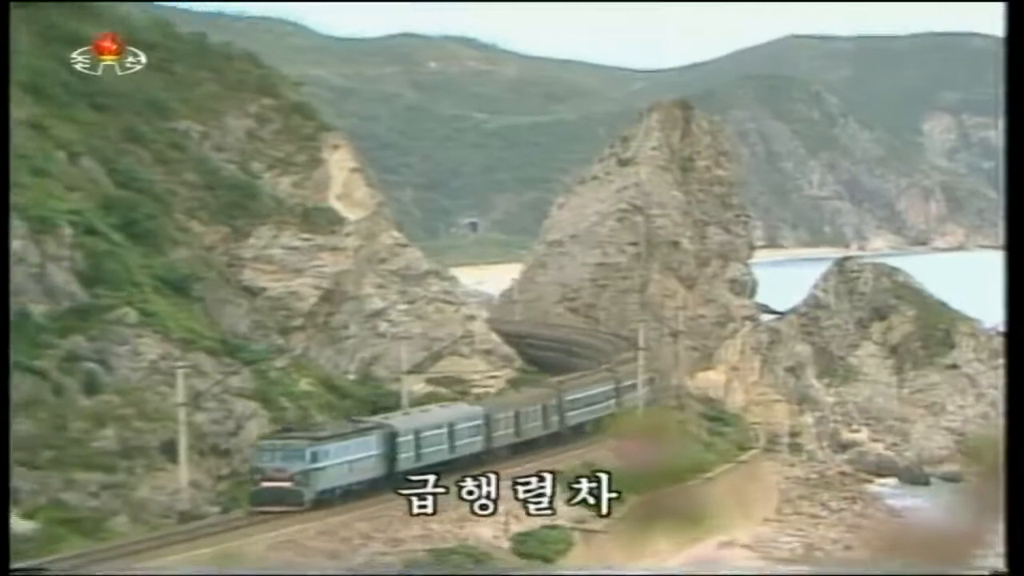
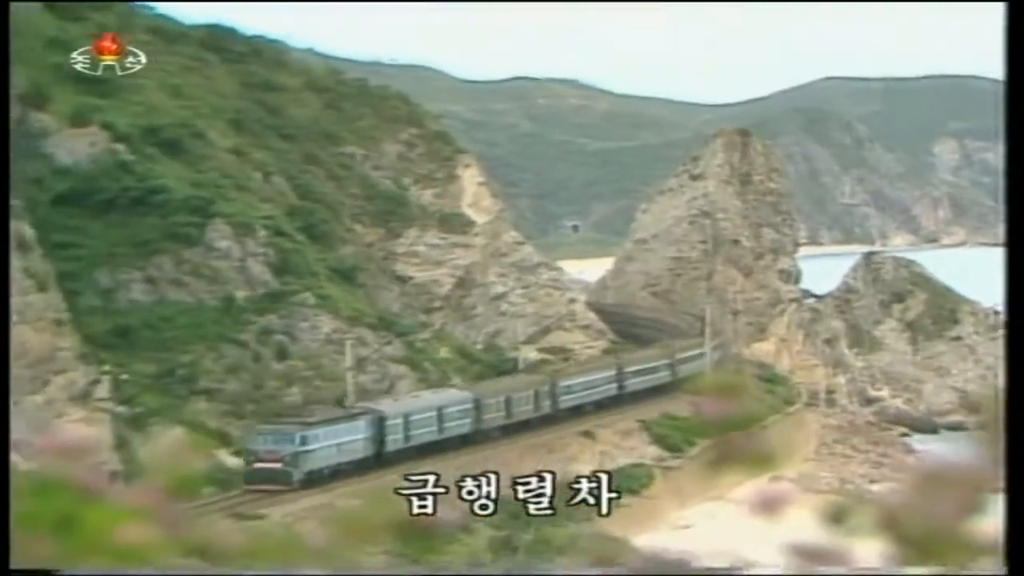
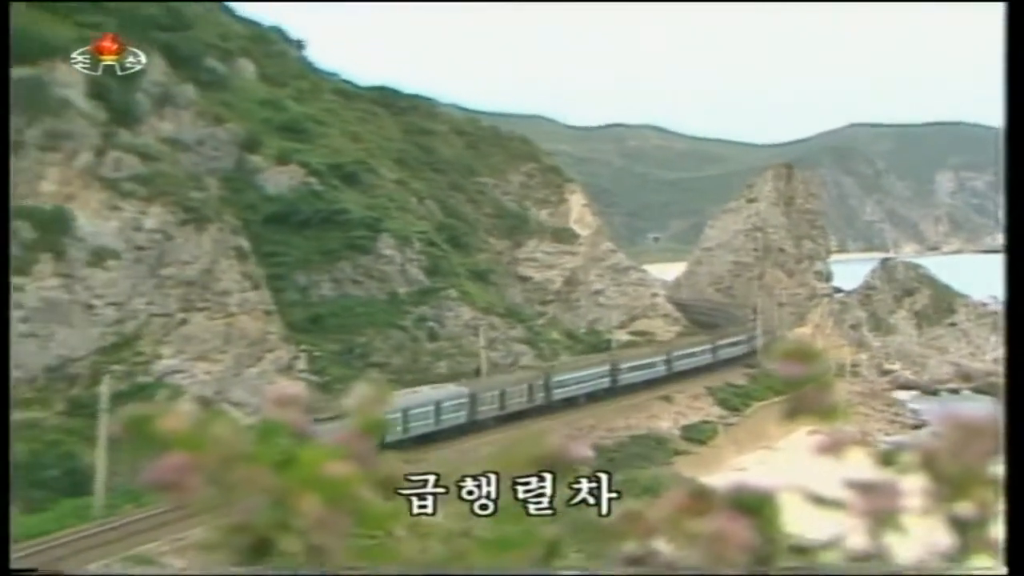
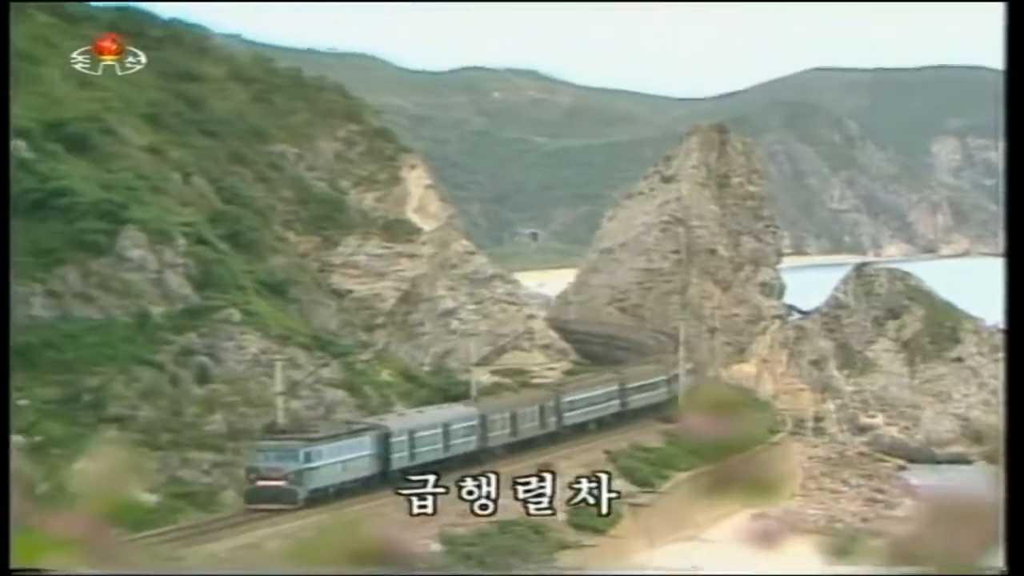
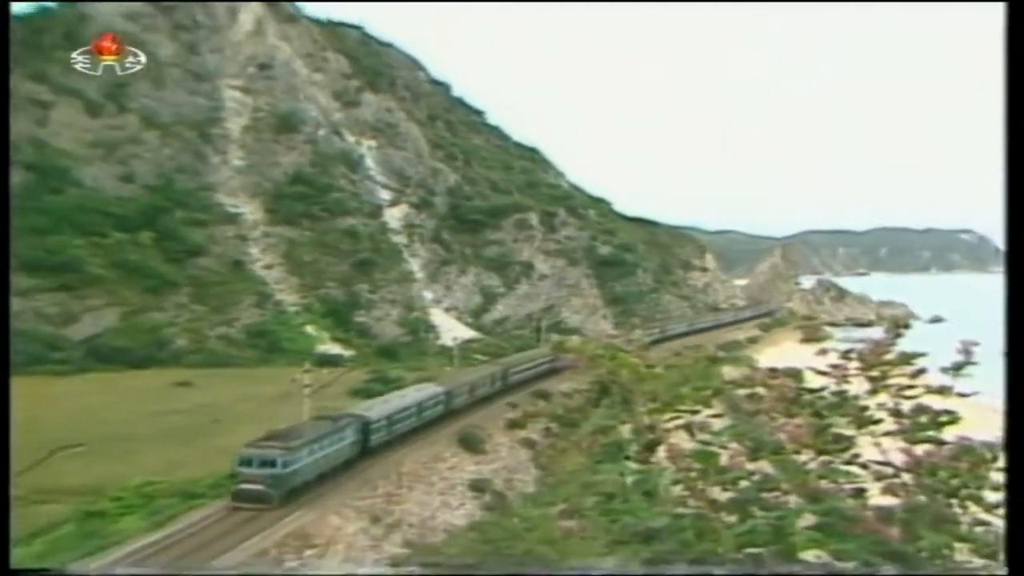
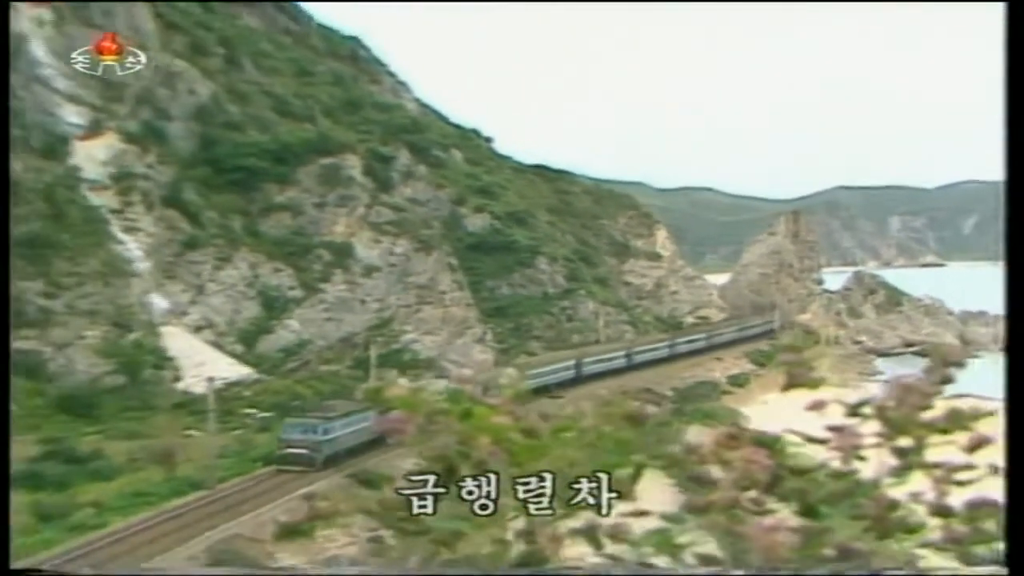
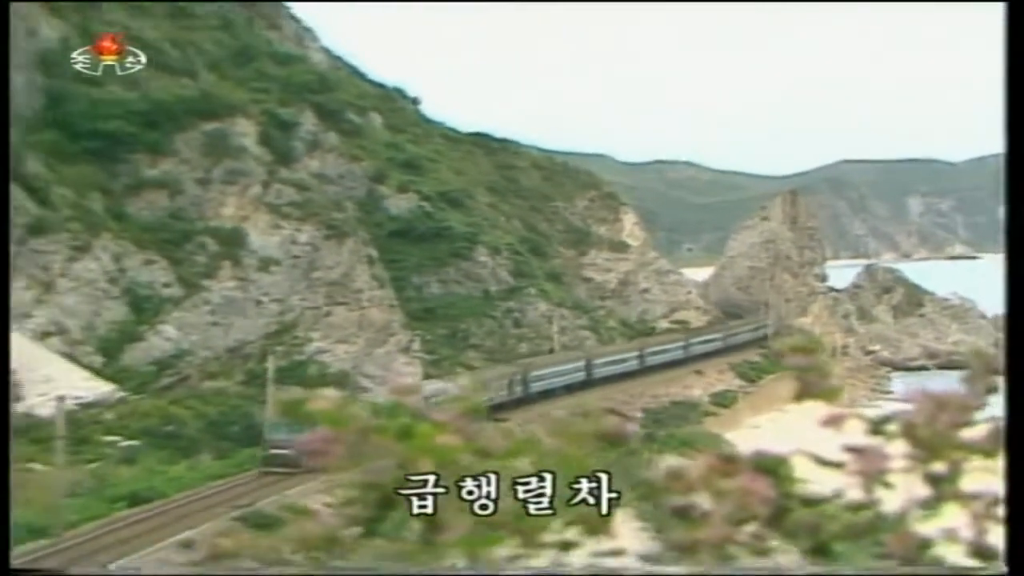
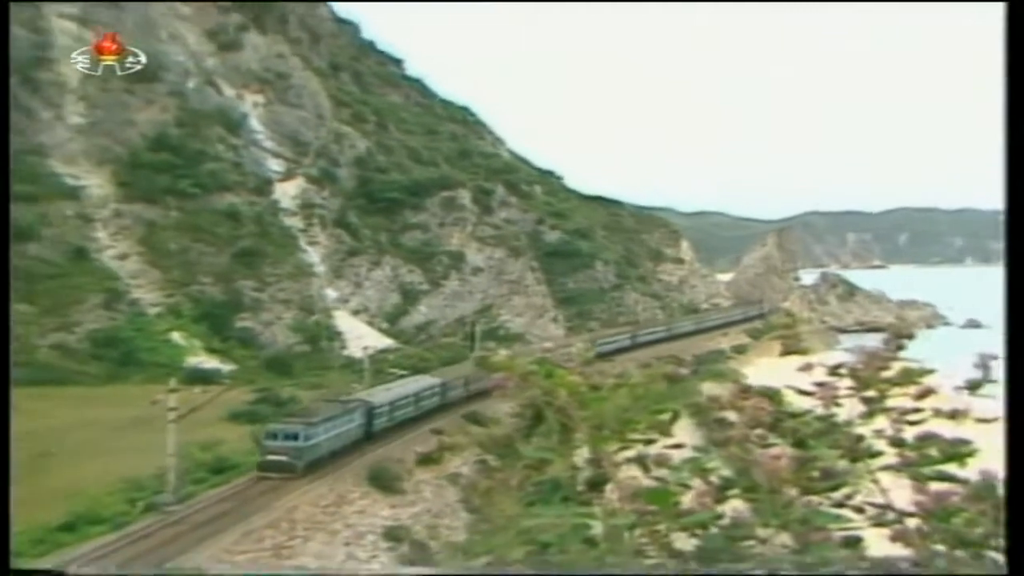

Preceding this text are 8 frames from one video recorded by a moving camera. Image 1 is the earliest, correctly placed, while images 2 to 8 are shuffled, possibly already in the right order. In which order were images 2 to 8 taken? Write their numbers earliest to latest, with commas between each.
4, 2, 3, 7, 6, 8, 5
